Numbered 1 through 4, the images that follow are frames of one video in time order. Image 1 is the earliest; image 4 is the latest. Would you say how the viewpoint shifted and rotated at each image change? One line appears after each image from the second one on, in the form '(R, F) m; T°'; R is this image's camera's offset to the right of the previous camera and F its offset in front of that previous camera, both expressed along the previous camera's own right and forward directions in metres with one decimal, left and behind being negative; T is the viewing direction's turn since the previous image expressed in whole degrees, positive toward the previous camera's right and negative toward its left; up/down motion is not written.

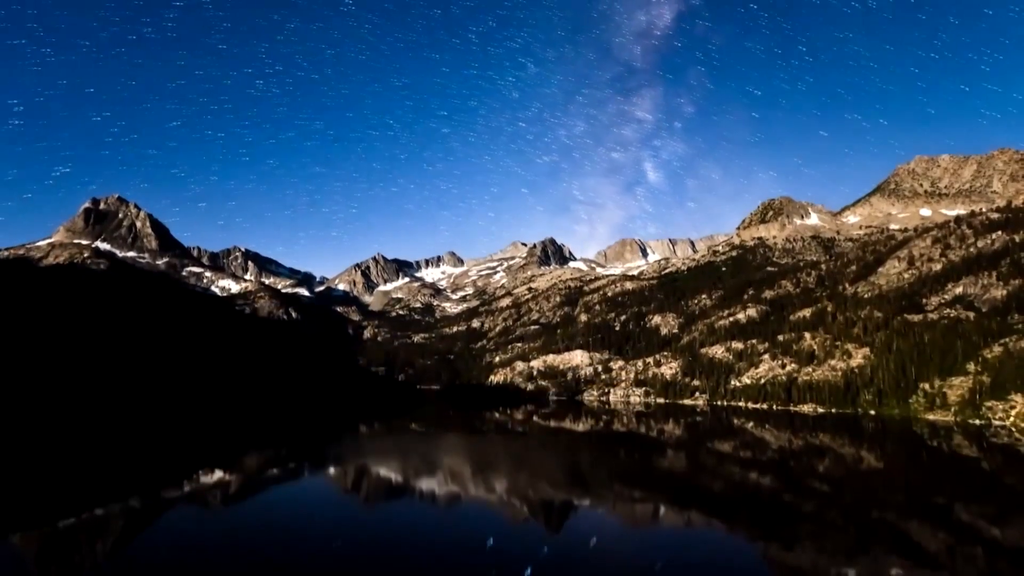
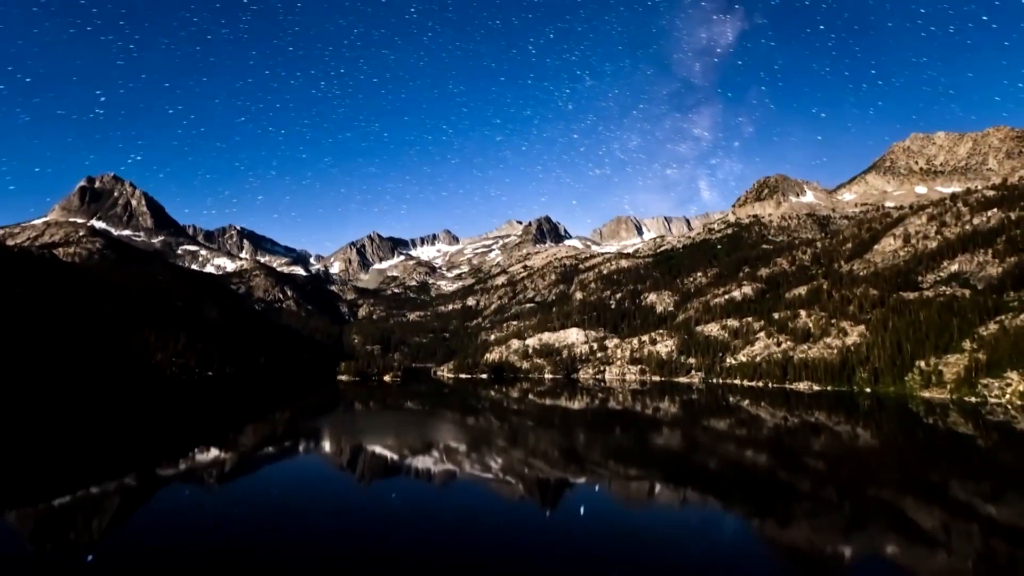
(-1.0, +0.3) m; +1°
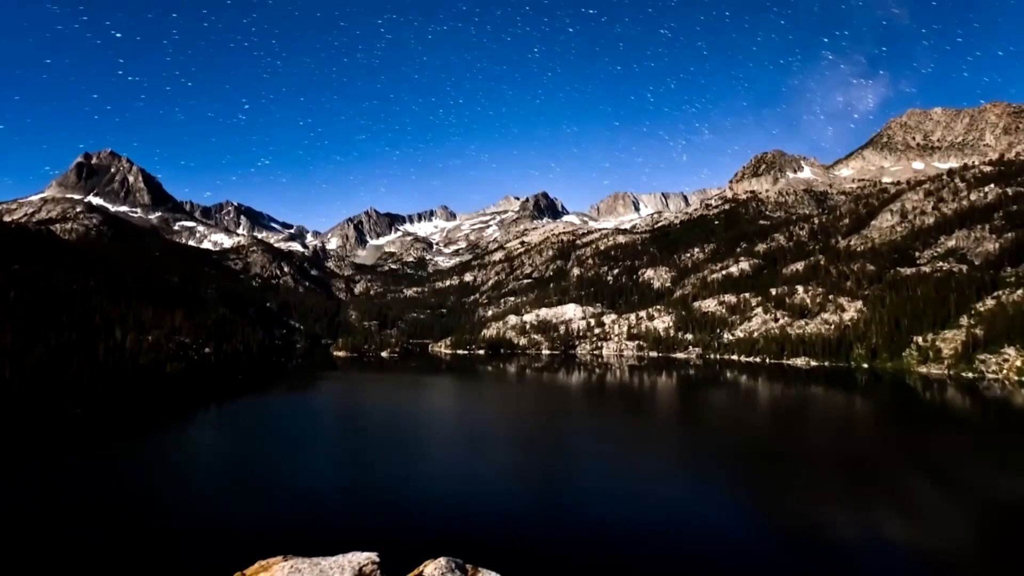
(-1.0, +0.1) m; 0°
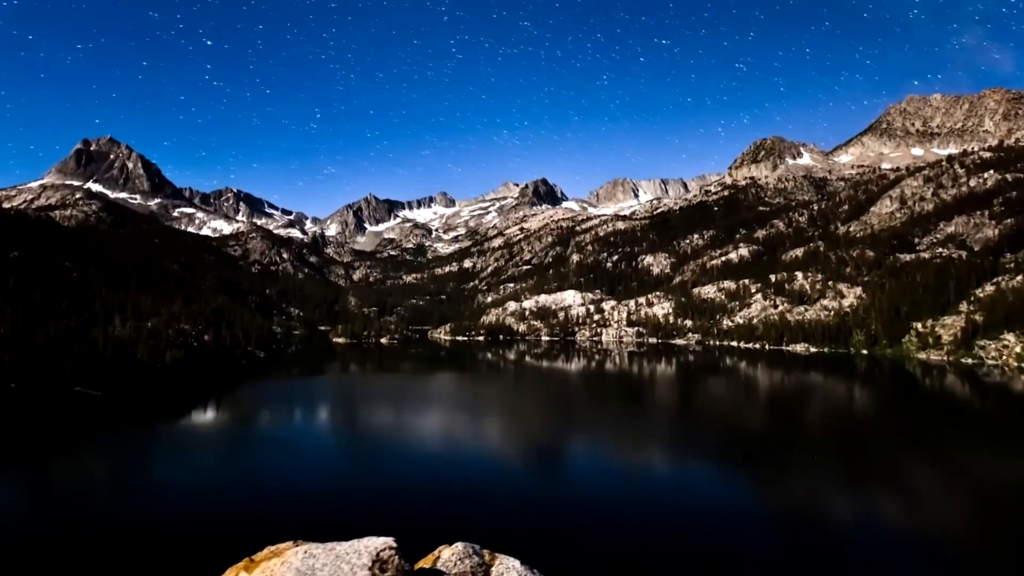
(-0.5, 0.0) m; 0°
